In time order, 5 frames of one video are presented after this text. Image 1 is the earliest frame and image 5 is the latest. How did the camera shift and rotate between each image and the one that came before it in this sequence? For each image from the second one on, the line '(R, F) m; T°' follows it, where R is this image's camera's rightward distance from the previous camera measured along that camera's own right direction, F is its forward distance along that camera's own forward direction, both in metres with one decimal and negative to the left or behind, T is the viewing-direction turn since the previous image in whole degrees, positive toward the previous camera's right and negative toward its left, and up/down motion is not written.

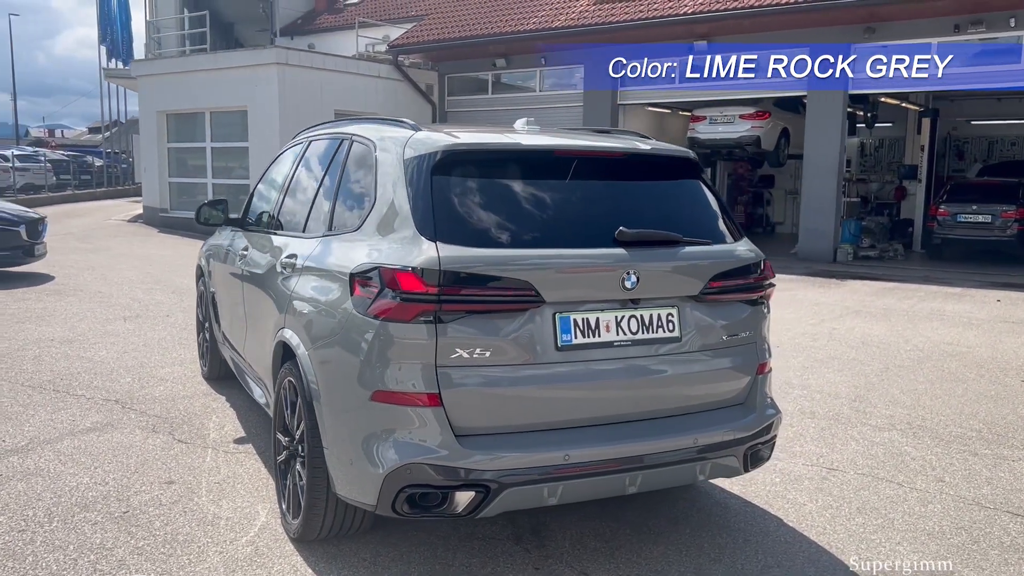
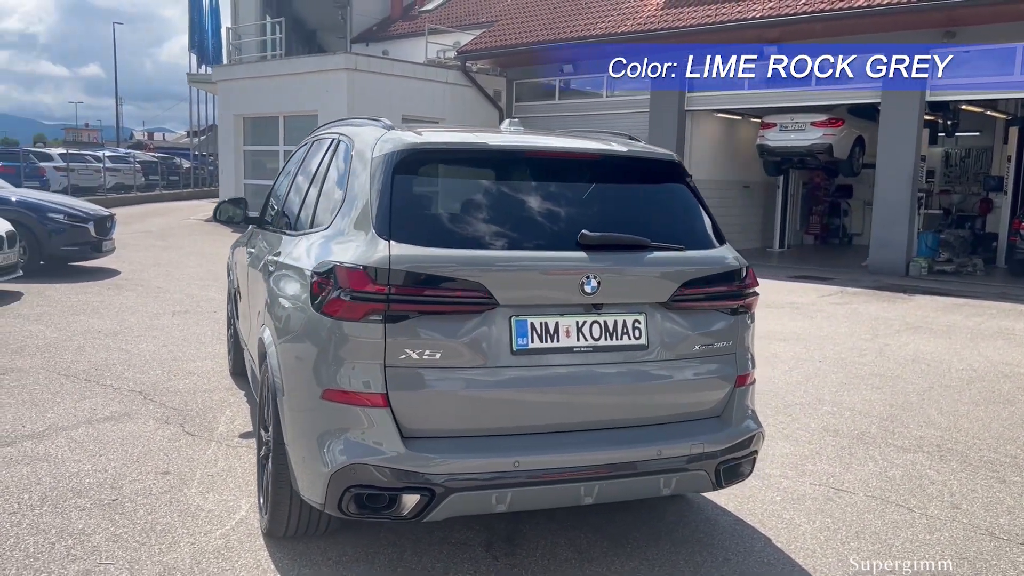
(+0.5, +0.1) m; -5°
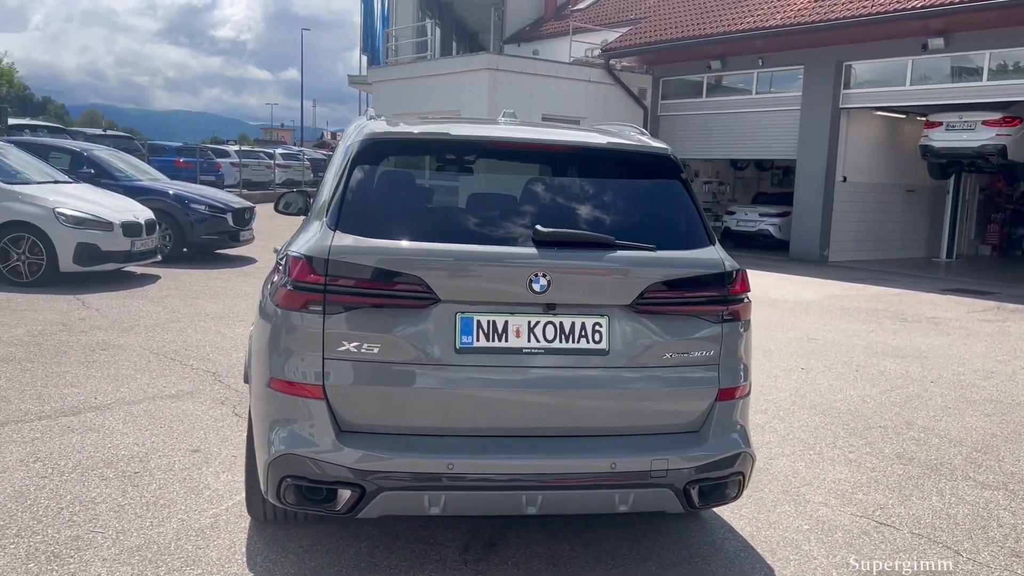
(+0.8, +0.2) m; -11°
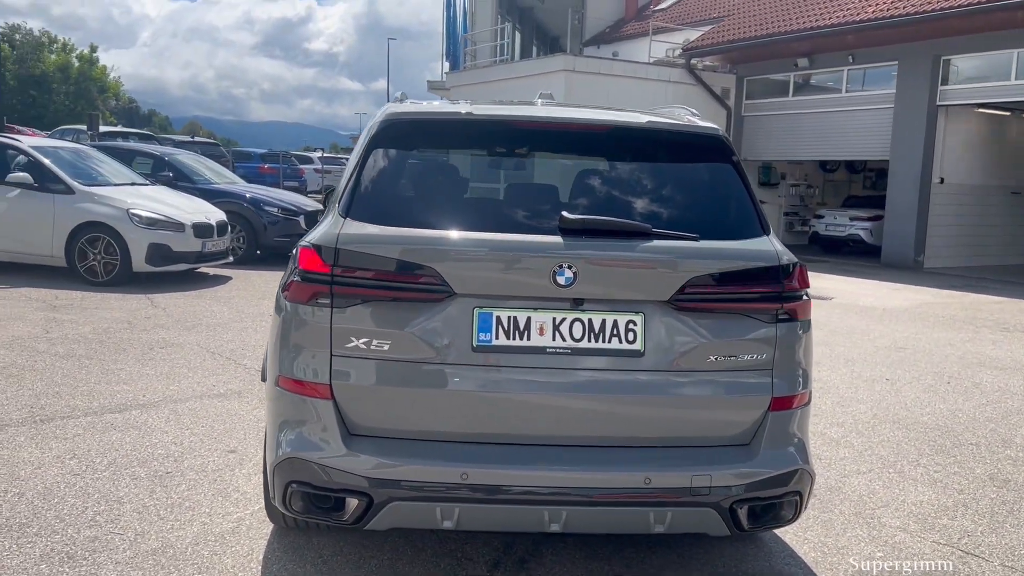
(+0.2, +0.3) m; -6°
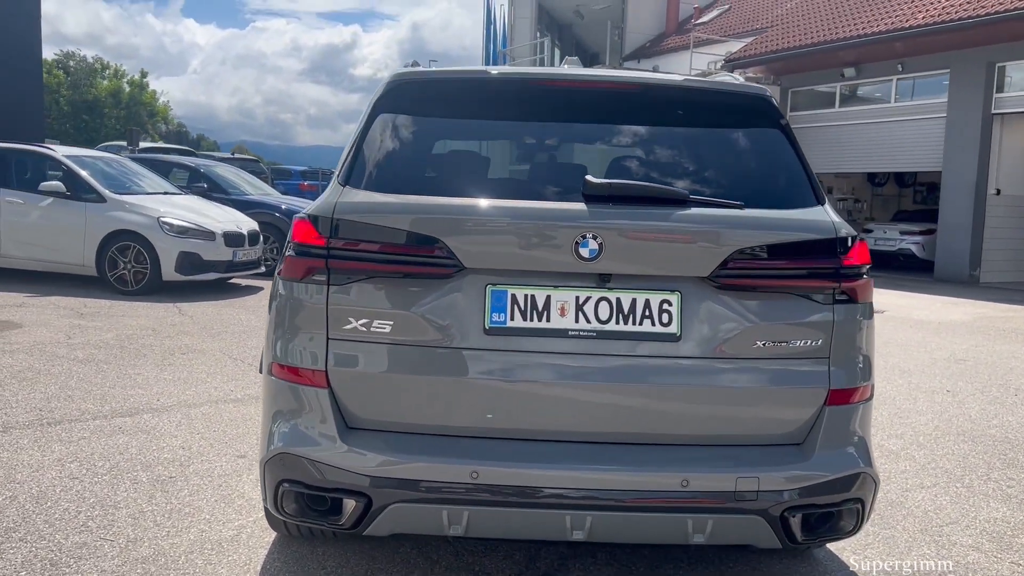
(+0.1, +0.3) m; -3°
